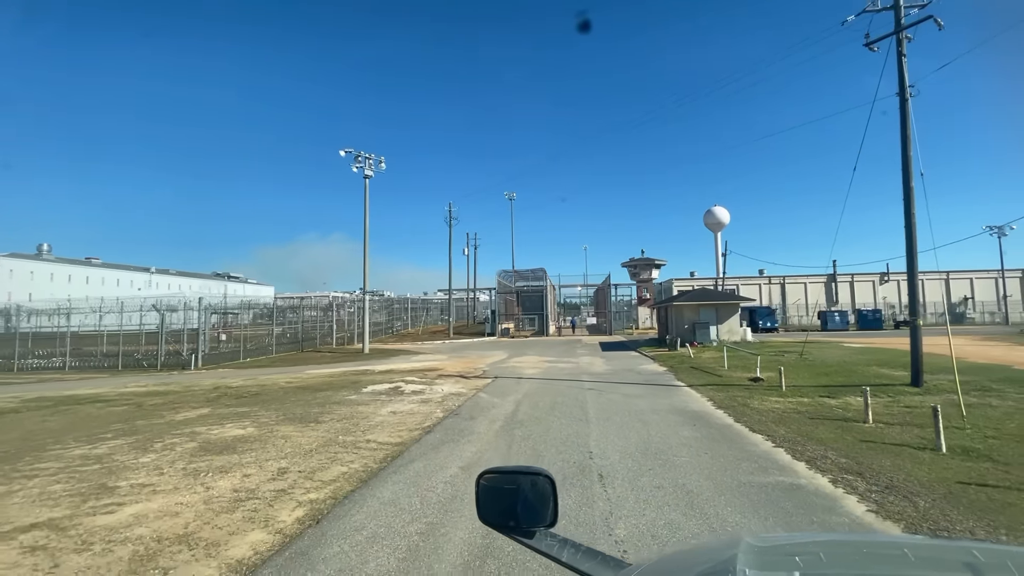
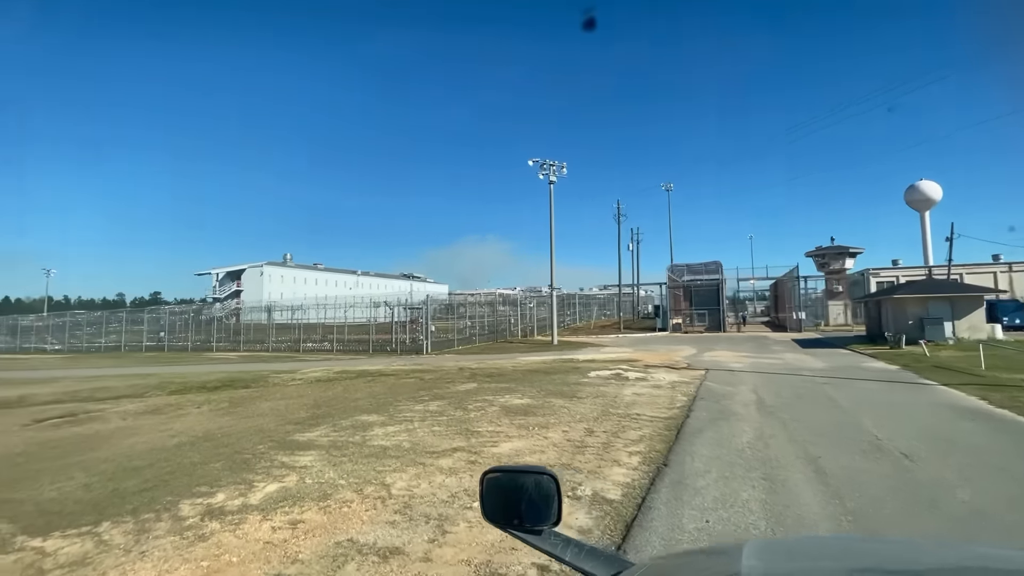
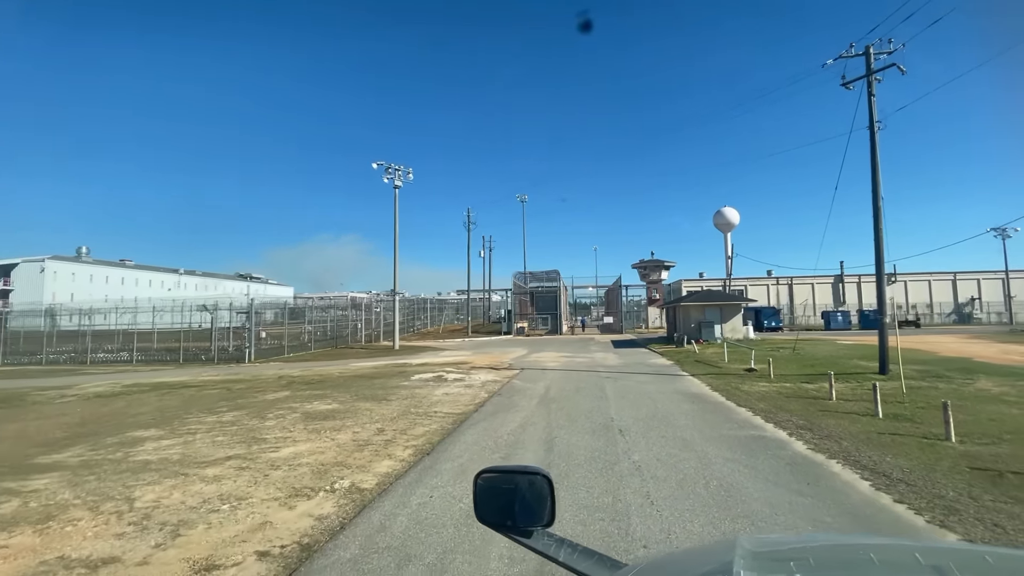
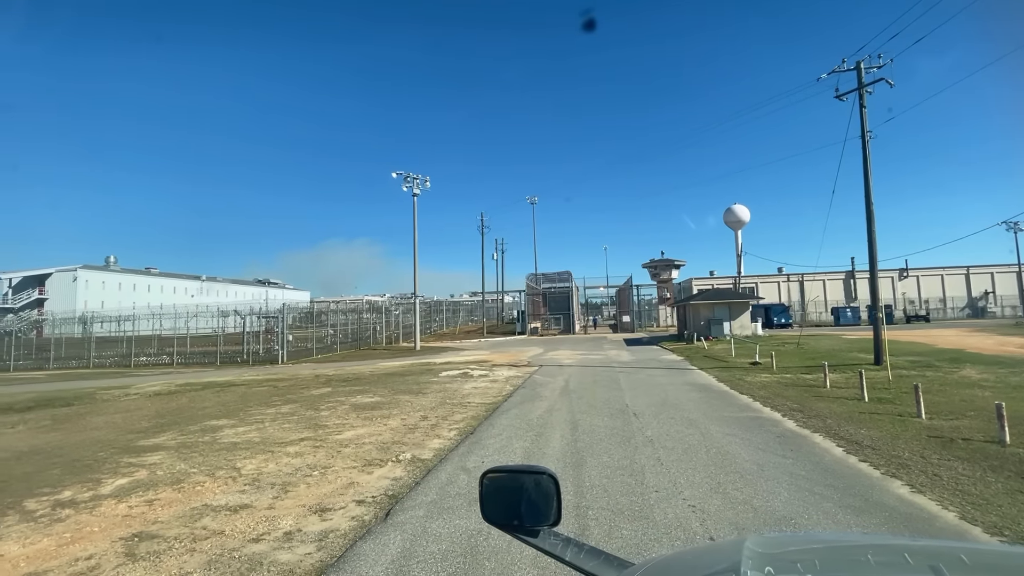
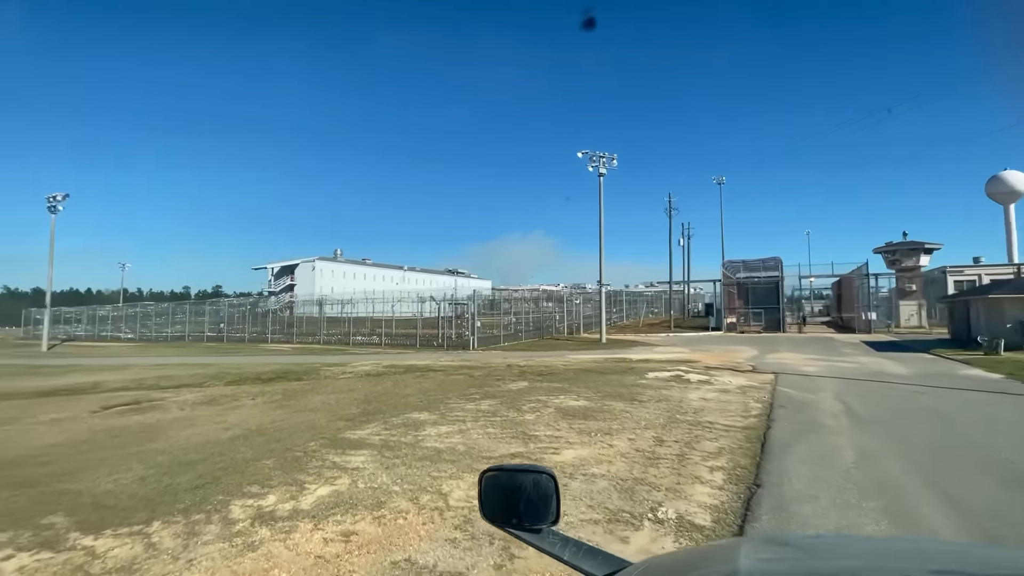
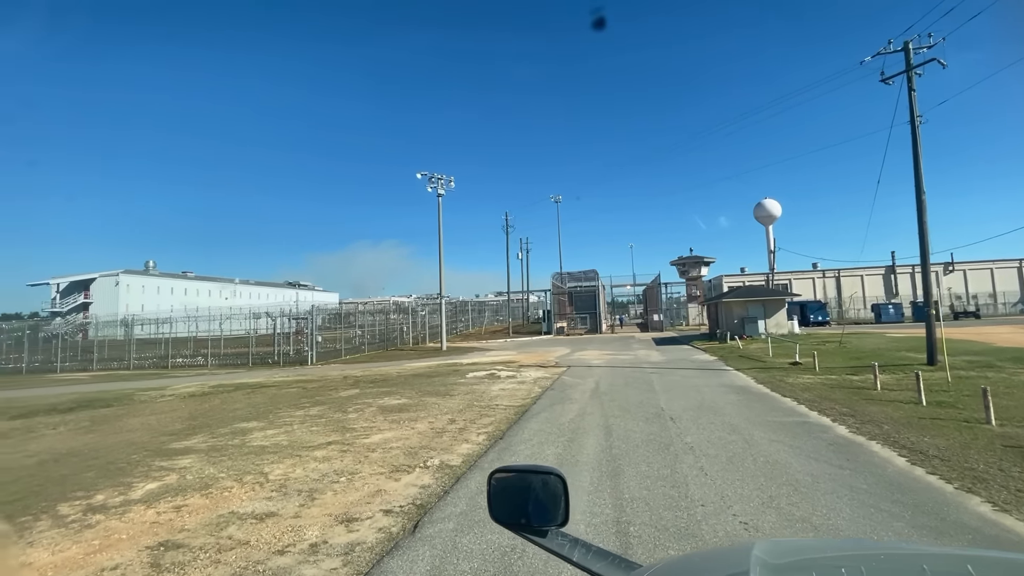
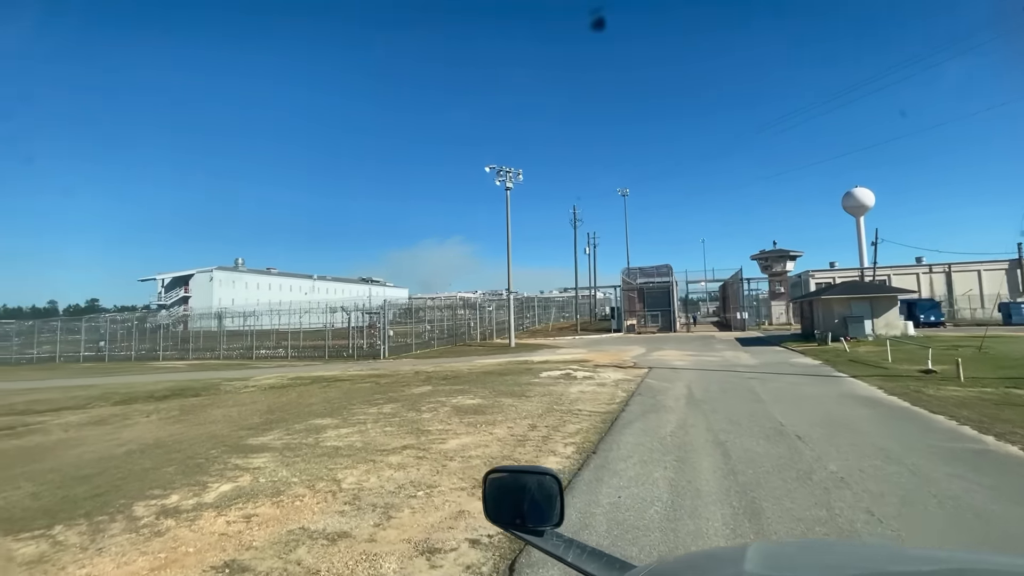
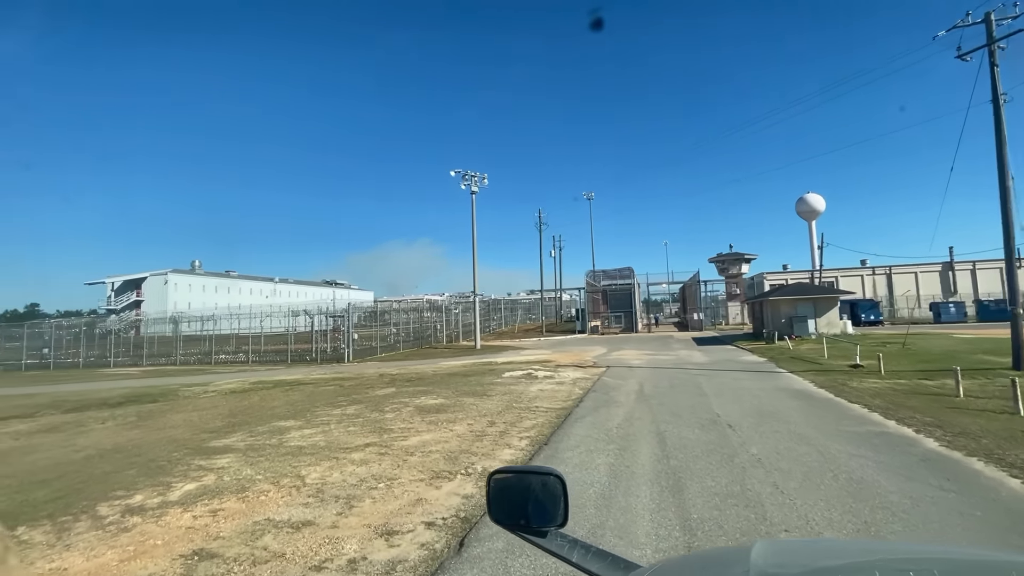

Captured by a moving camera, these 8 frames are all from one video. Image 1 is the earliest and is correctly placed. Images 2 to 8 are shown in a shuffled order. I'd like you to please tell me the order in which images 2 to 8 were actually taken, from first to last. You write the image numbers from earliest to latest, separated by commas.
3, 4, 6, 8, 7, 2, 5
